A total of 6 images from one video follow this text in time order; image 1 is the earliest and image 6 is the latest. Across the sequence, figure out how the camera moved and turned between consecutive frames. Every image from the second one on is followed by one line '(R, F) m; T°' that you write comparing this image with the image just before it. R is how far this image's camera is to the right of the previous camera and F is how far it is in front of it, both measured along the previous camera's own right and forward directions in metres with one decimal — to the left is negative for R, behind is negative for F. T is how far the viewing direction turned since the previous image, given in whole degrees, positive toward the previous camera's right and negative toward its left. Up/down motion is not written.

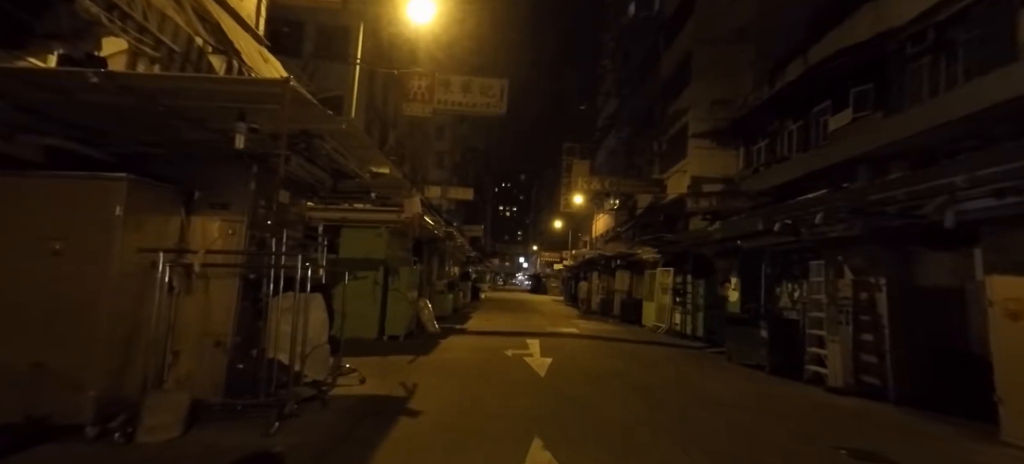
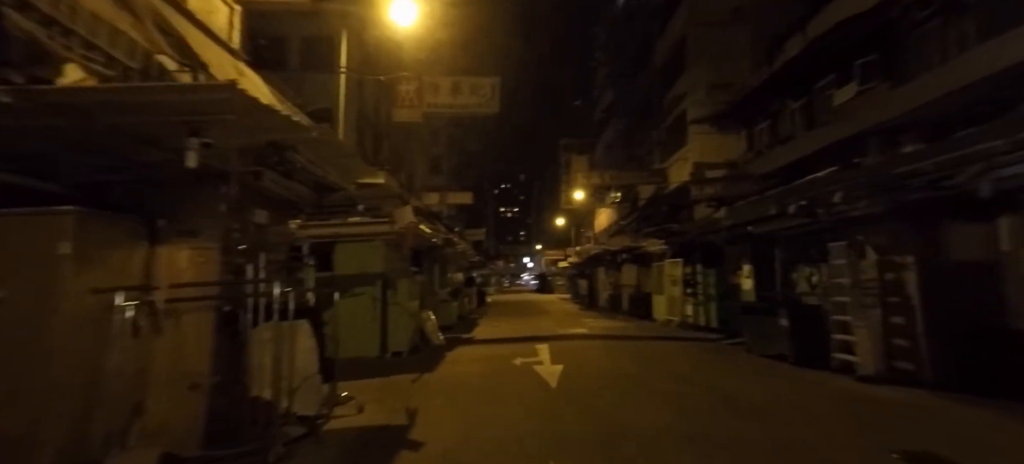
(+0.1, +0.6) m; 0°
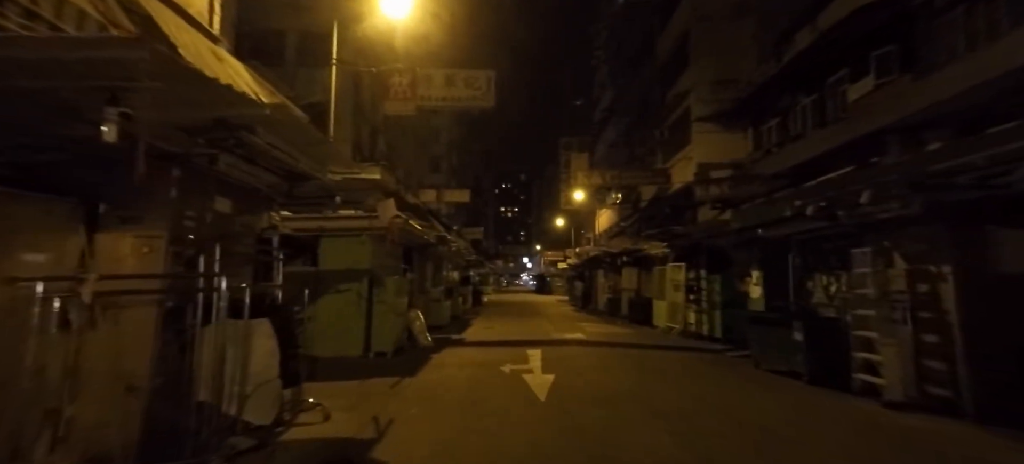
(+0.2, +0.7) m; 0°
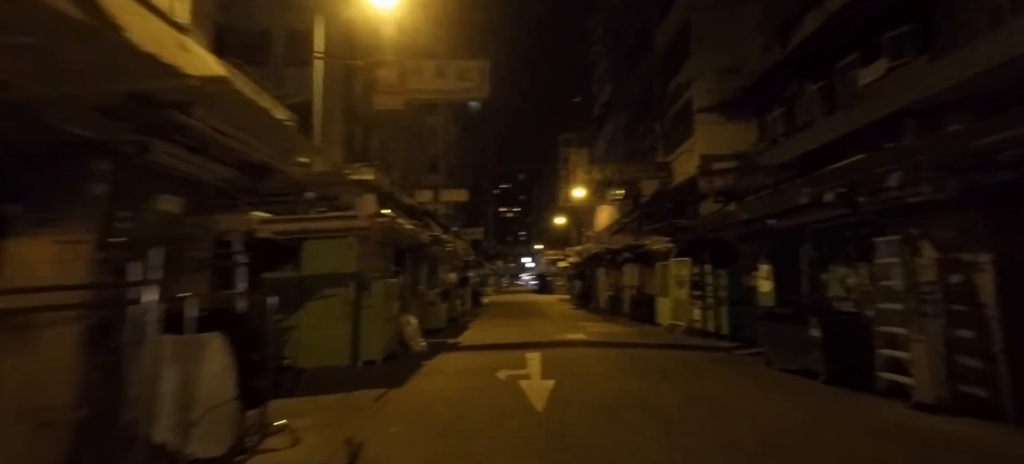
(+0.2, +0.7) m; 0°
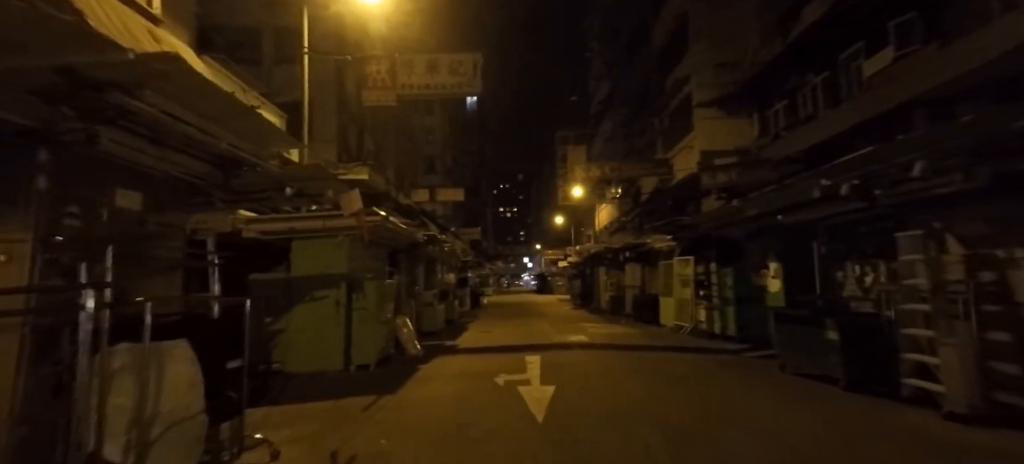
(0.0, +0.5) m; 0°
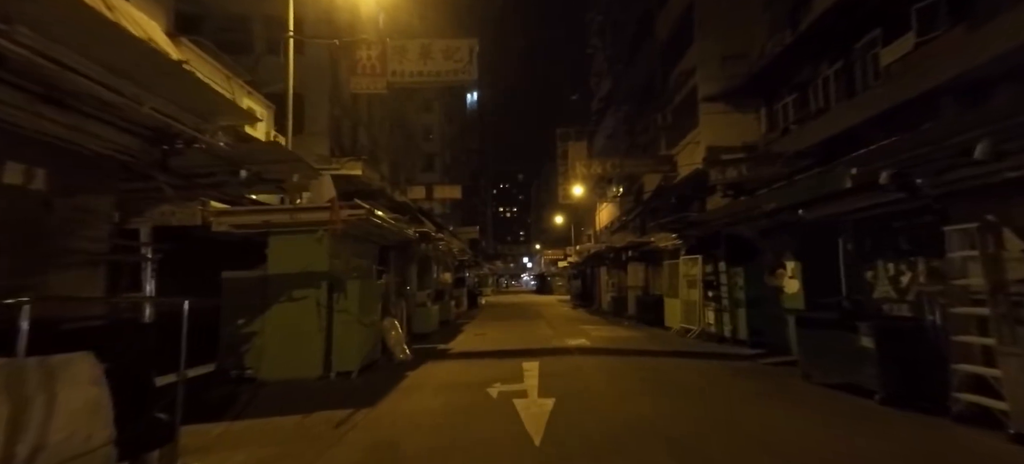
(+0.1, +1.0) m; 0°
